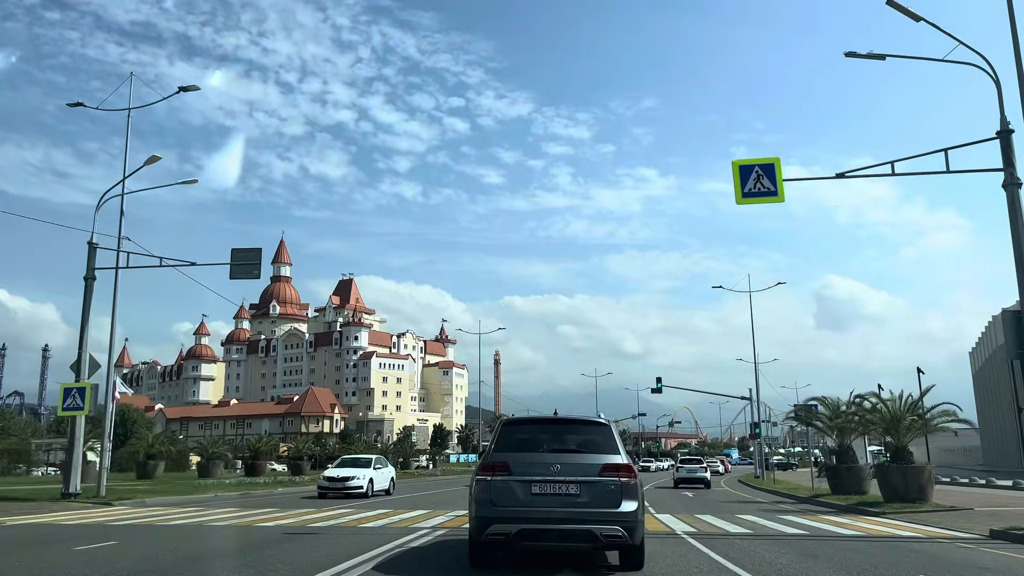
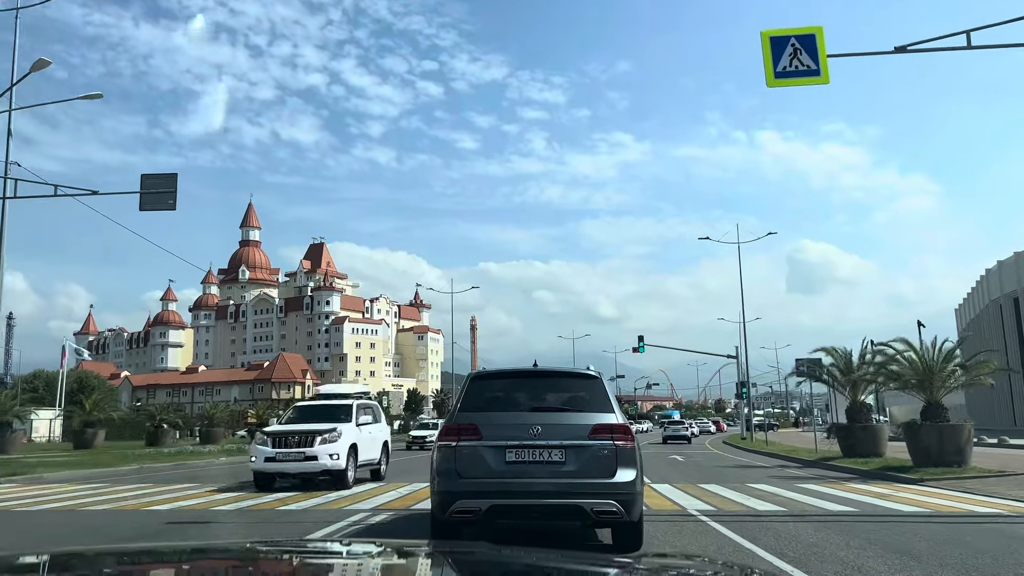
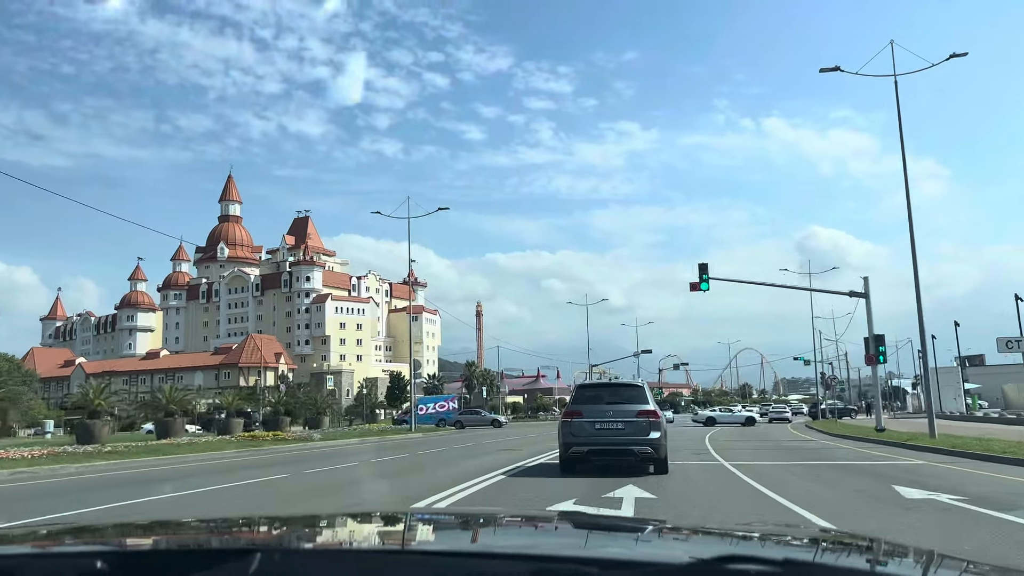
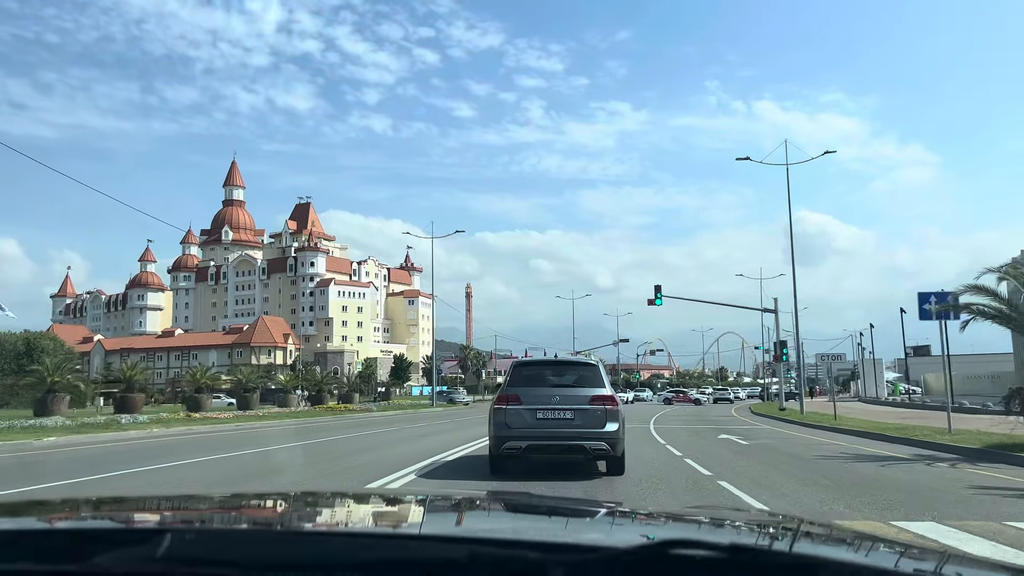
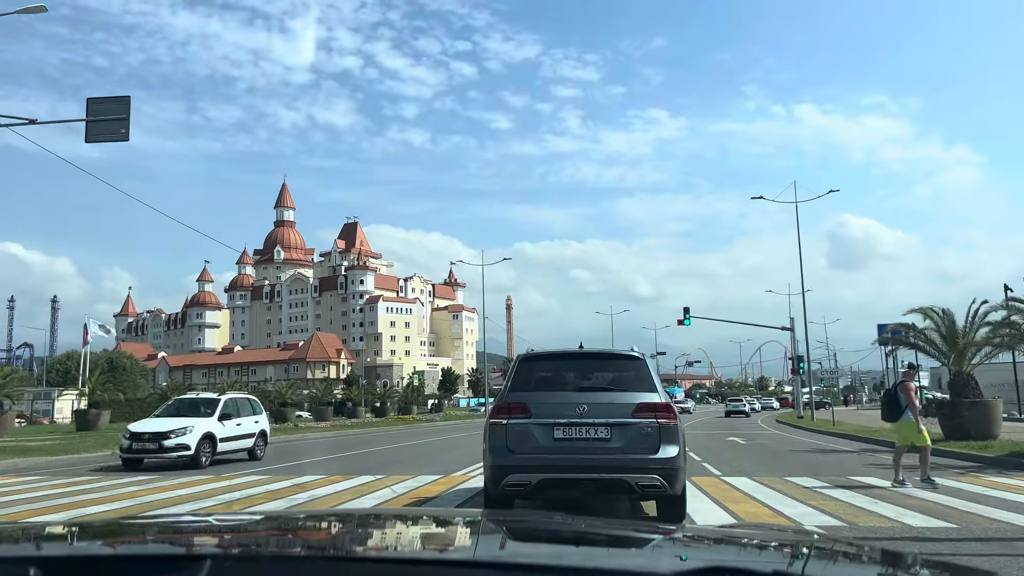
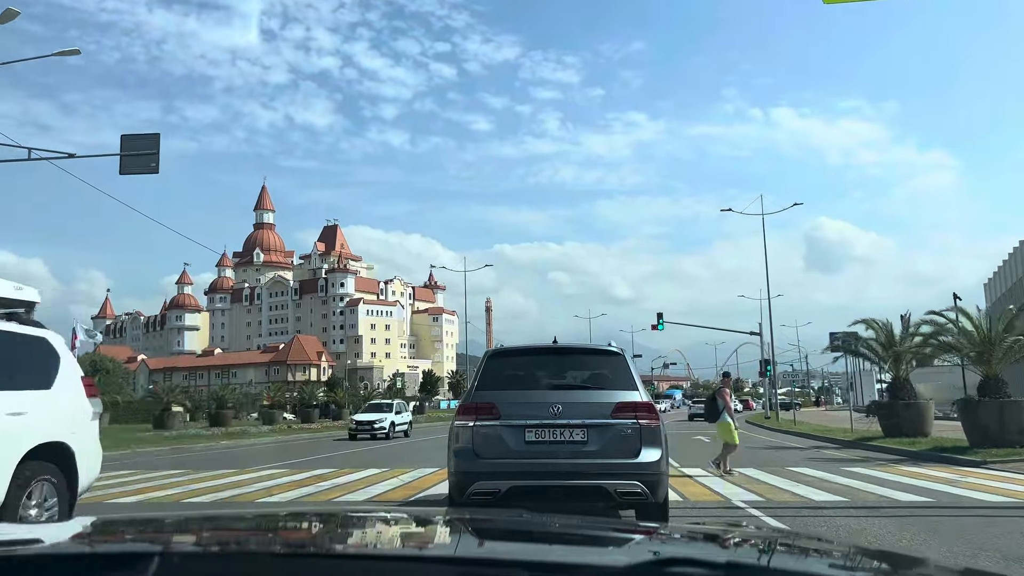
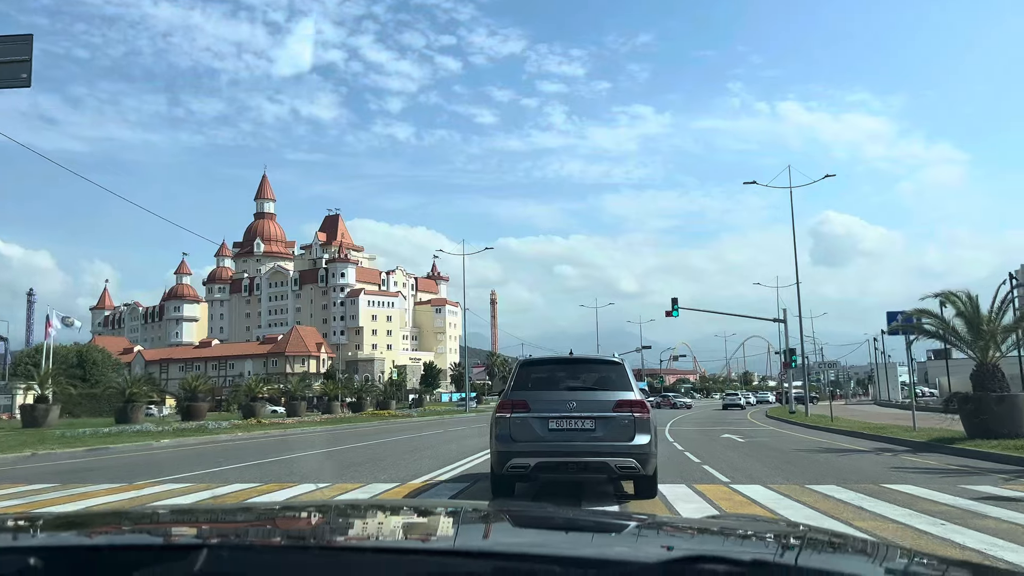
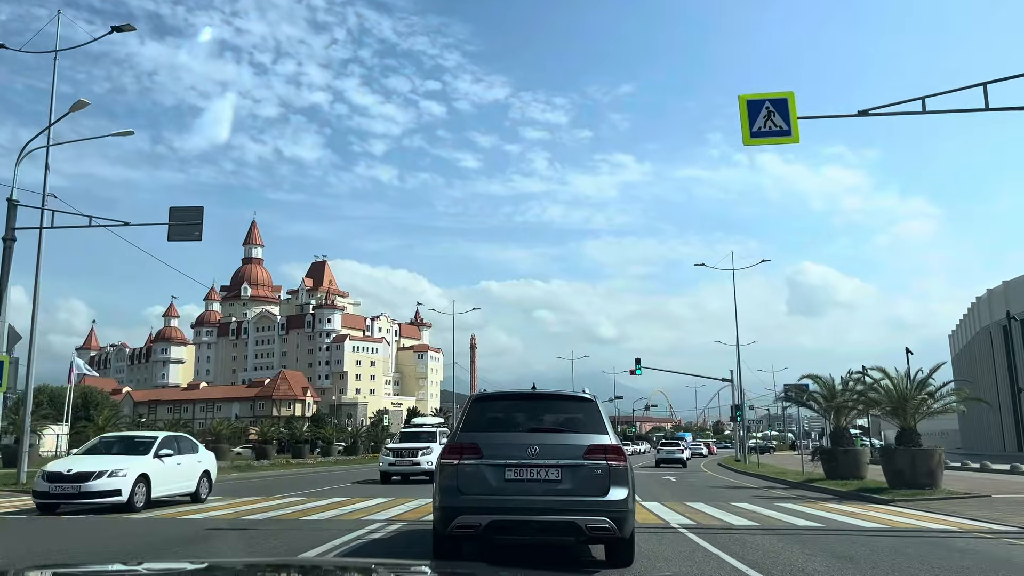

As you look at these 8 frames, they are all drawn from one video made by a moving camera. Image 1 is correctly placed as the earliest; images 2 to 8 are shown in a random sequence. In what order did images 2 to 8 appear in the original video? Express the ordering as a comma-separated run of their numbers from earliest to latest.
8, 2, 6, 5, 7, 4, 3
